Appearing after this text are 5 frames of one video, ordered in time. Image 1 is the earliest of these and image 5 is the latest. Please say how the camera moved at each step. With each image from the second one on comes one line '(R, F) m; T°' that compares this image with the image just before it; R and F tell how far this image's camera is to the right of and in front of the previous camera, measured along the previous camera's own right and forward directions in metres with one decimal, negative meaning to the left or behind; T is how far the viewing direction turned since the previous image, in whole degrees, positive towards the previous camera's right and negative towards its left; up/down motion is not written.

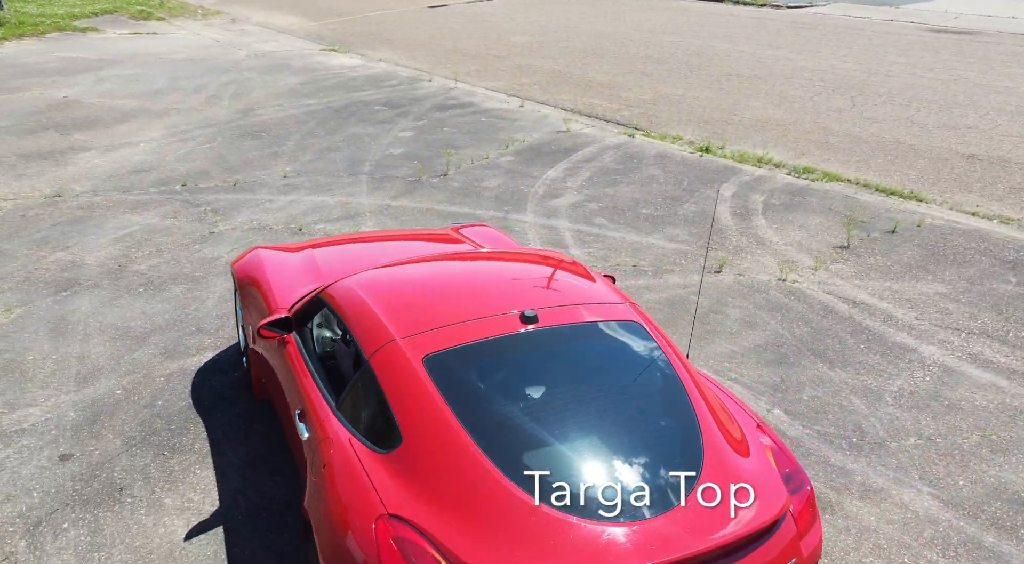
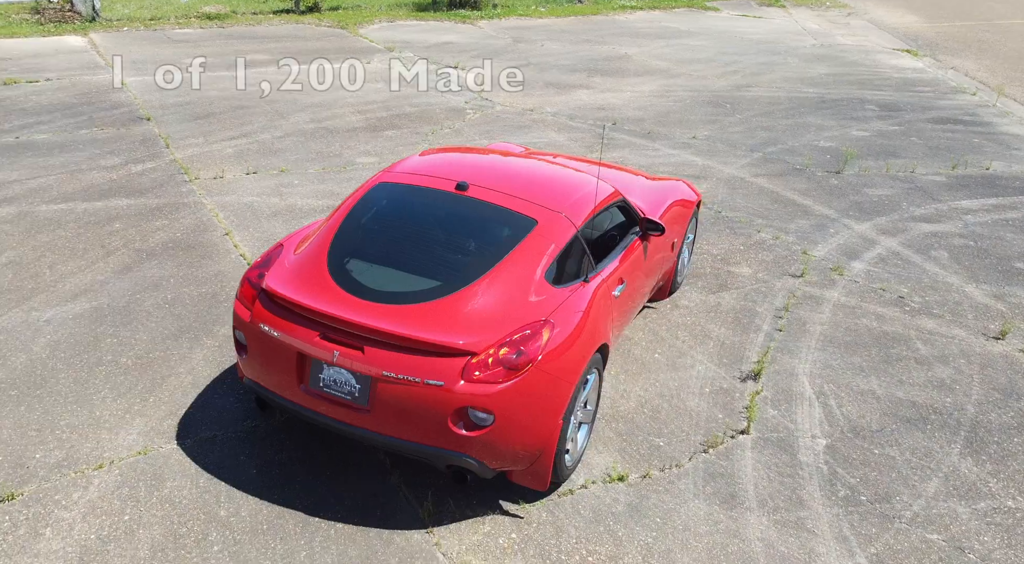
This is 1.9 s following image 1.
(+3.1, +0.3) m; -42°
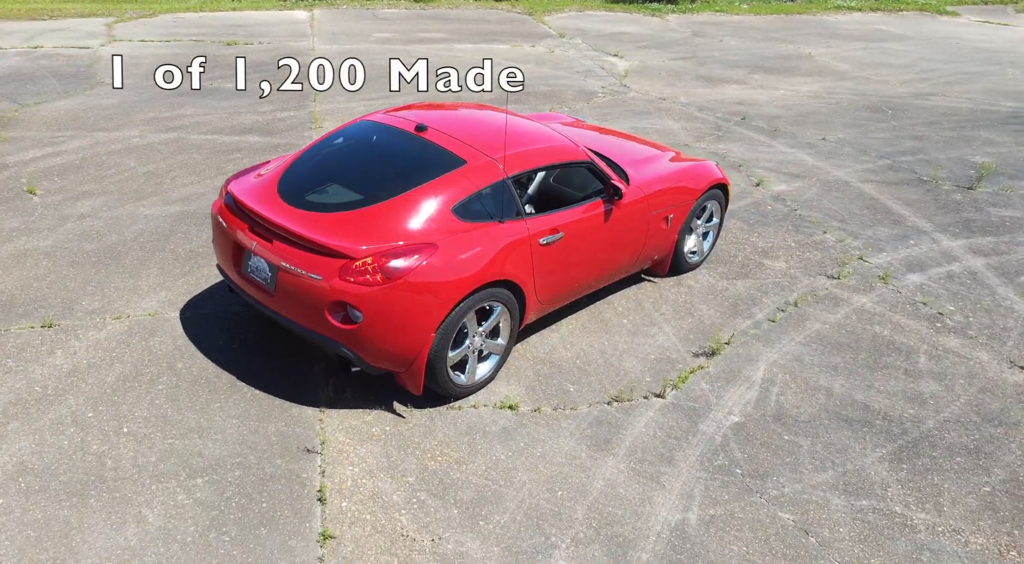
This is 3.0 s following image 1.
(+1.6, -0.2) m; -16°
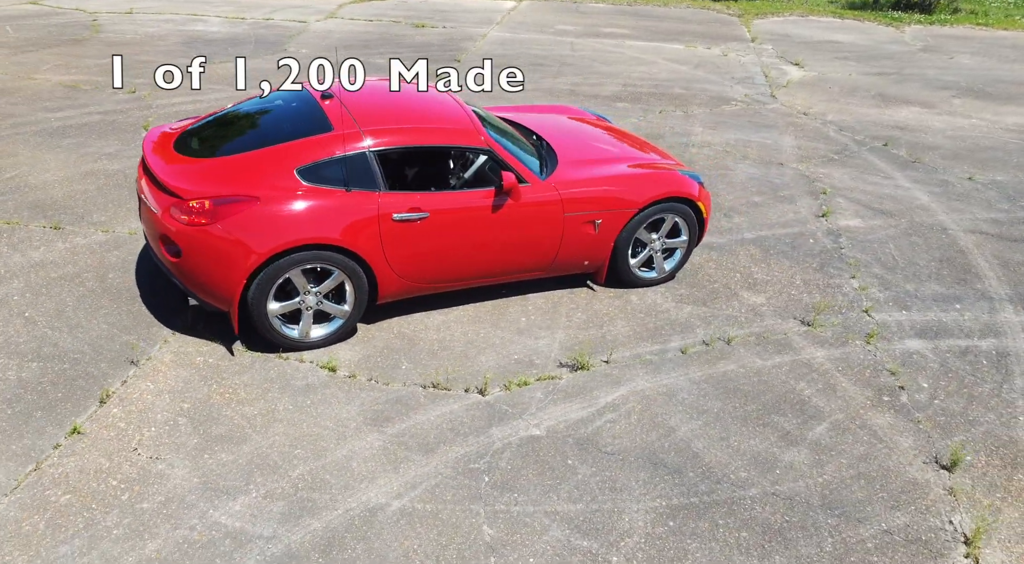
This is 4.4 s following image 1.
(+2.3, +0.4) m; -18°
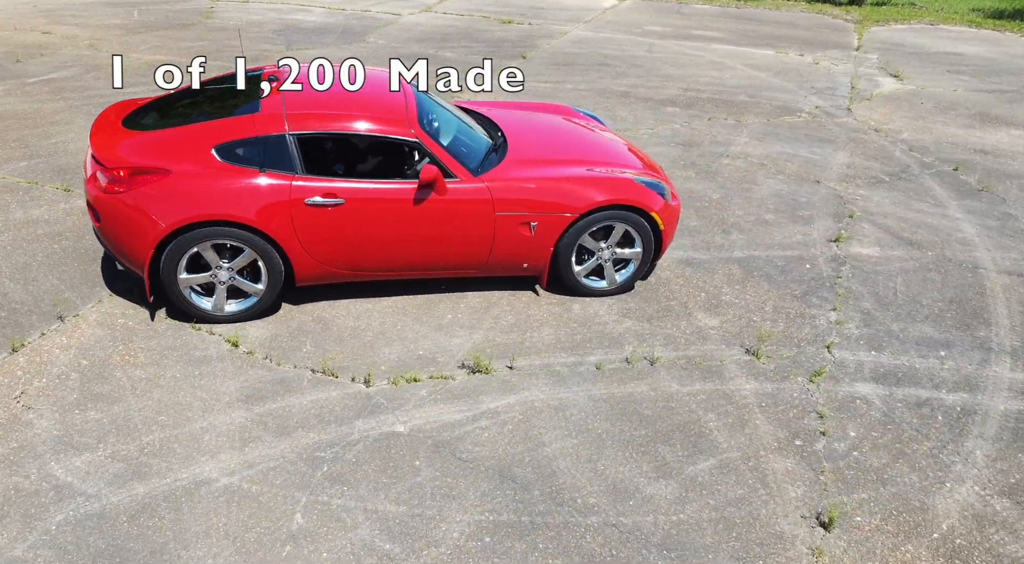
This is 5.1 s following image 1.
(+1.3, +0.2) m; -9°
